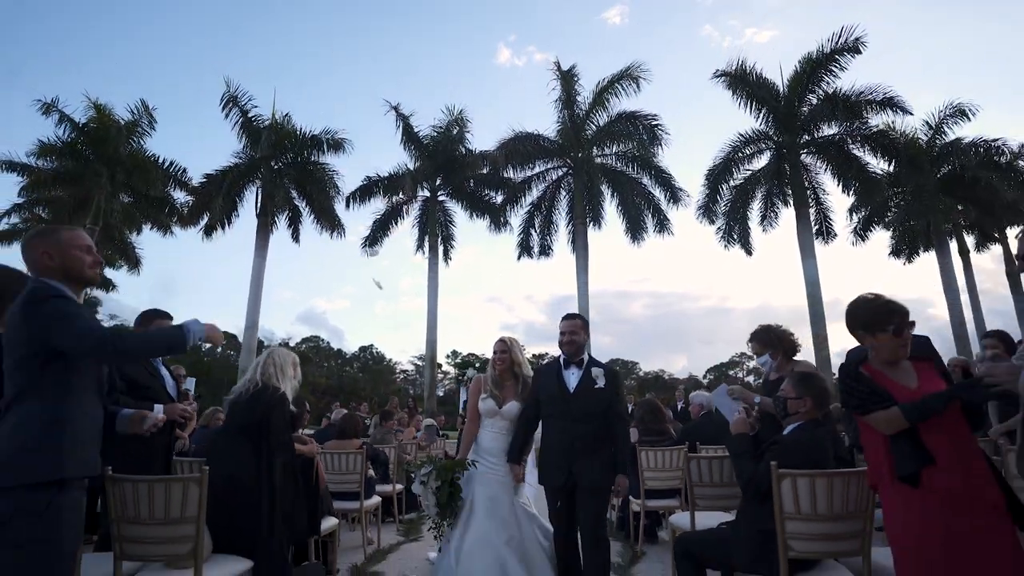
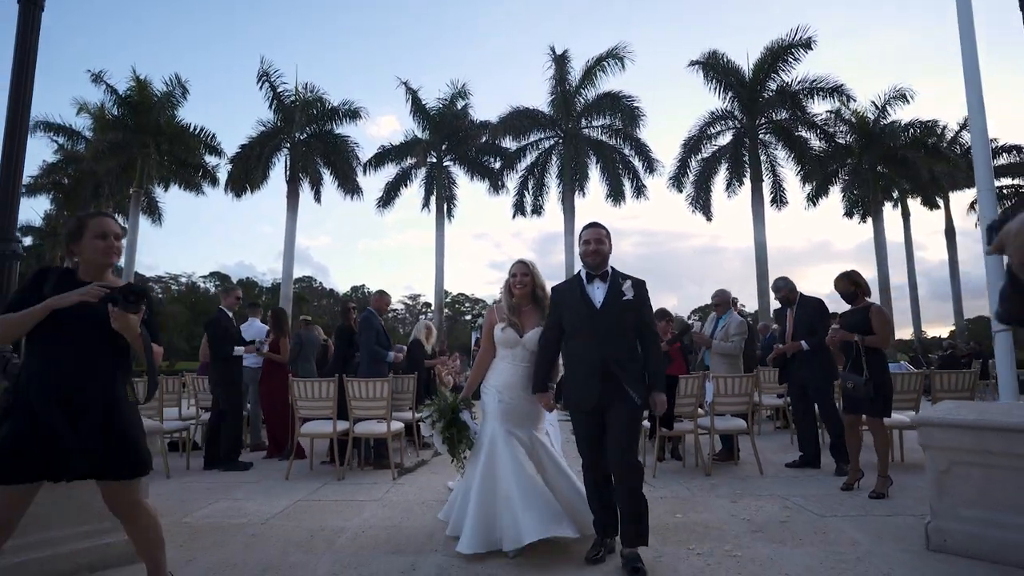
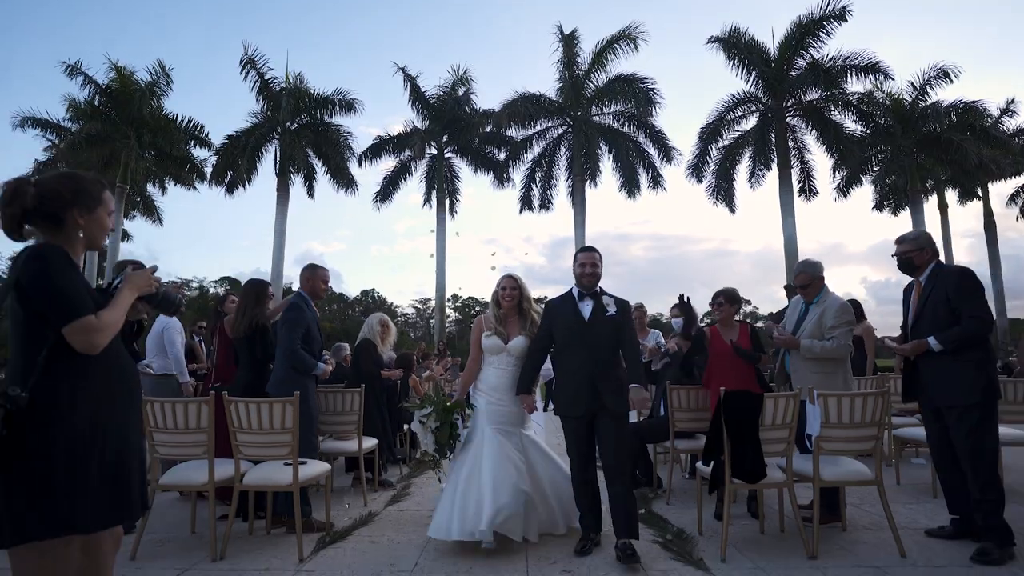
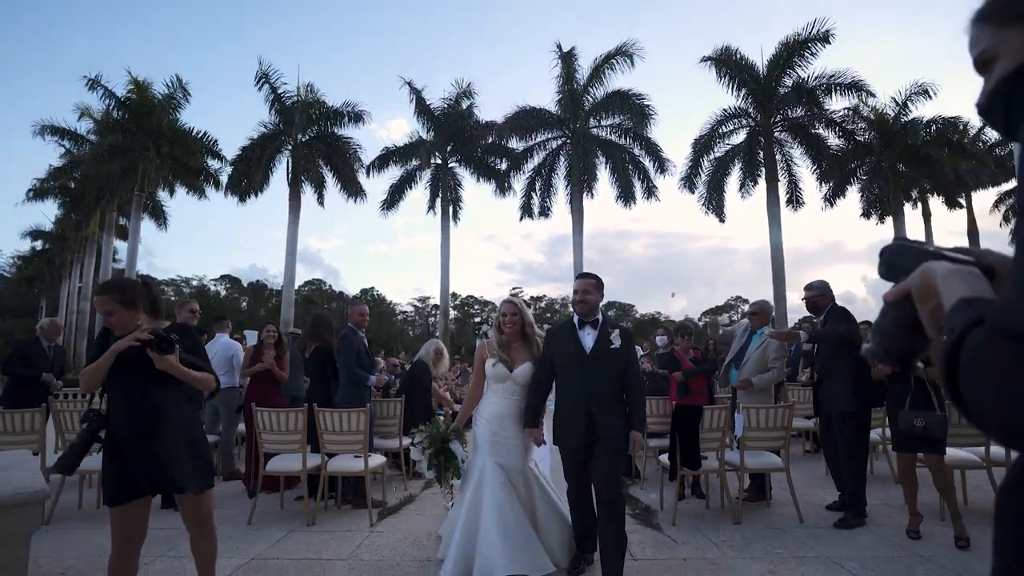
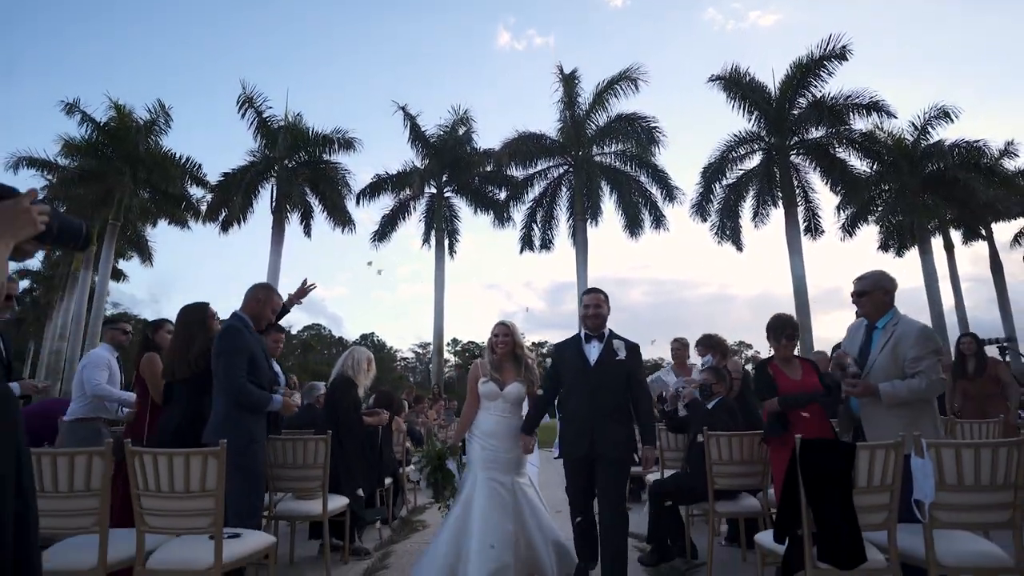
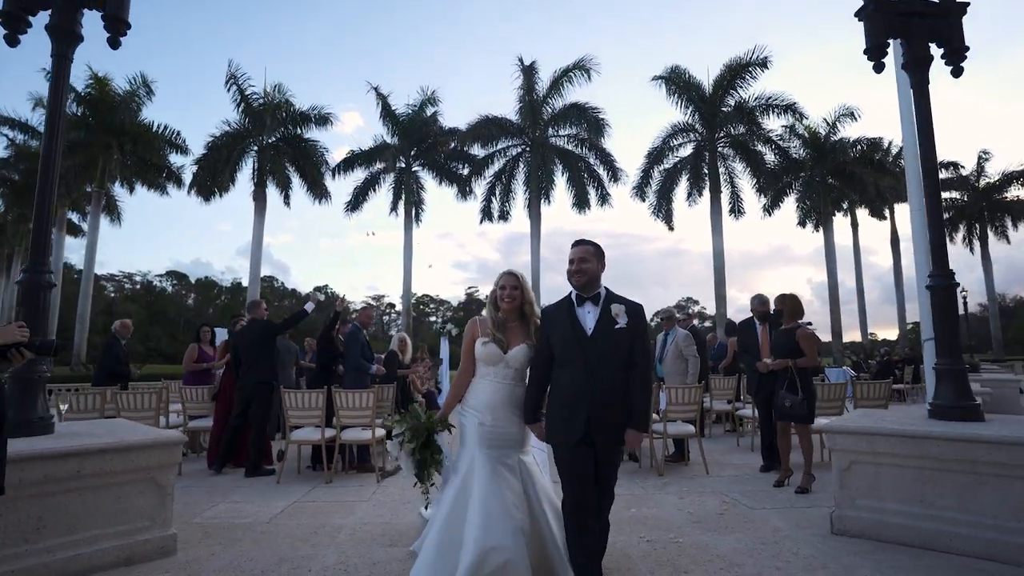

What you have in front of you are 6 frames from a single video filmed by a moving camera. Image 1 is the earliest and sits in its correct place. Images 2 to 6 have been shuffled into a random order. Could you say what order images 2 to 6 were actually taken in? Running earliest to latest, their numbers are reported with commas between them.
5, 3, 4, 2, 6
